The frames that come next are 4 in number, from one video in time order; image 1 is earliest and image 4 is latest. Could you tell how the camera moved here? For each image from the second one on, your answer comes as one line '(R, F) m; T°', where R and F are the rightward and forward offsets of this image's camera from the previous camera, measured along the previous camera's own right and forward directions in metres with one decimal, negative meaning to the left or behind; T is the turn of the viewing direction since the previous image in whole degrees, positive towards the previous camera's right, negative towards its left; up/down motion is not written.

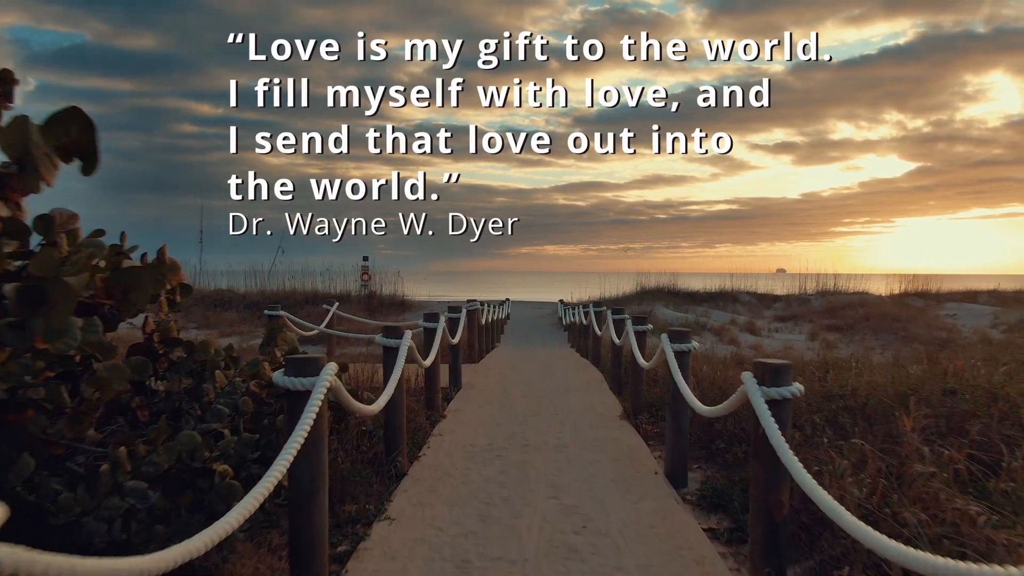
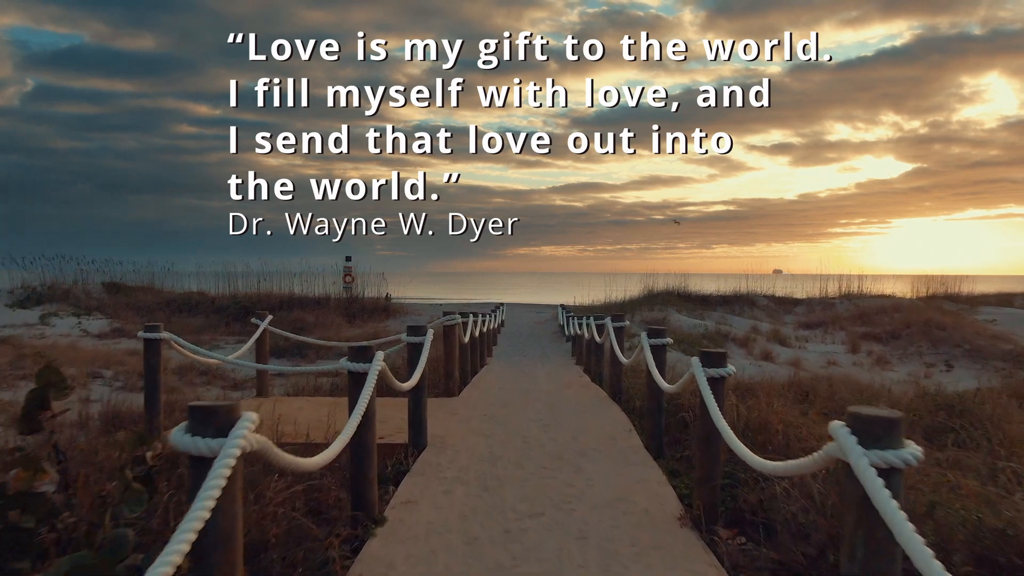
(+0.1, +2.5) m; 0°
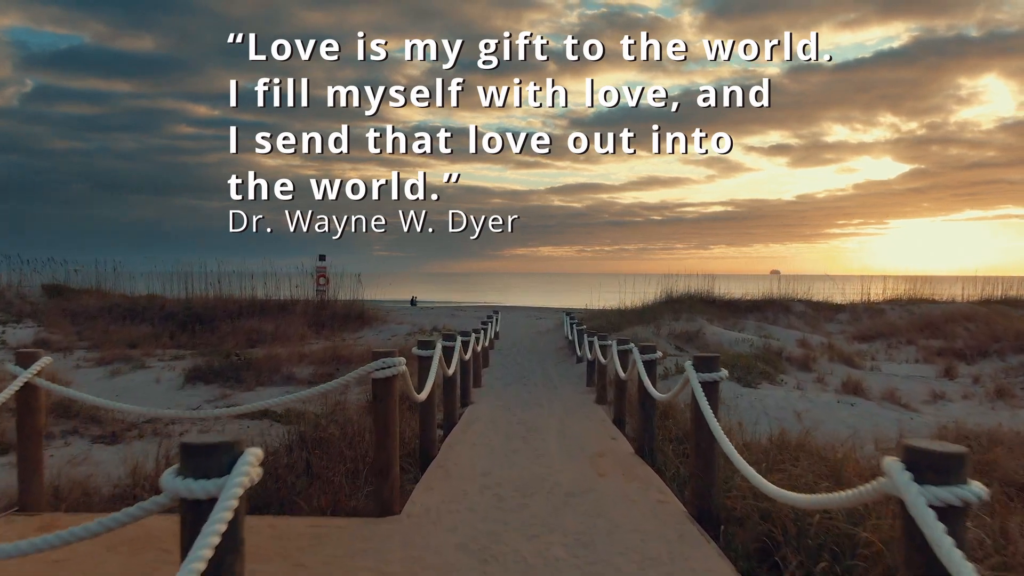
(+0.1, +3.5) m; 0°
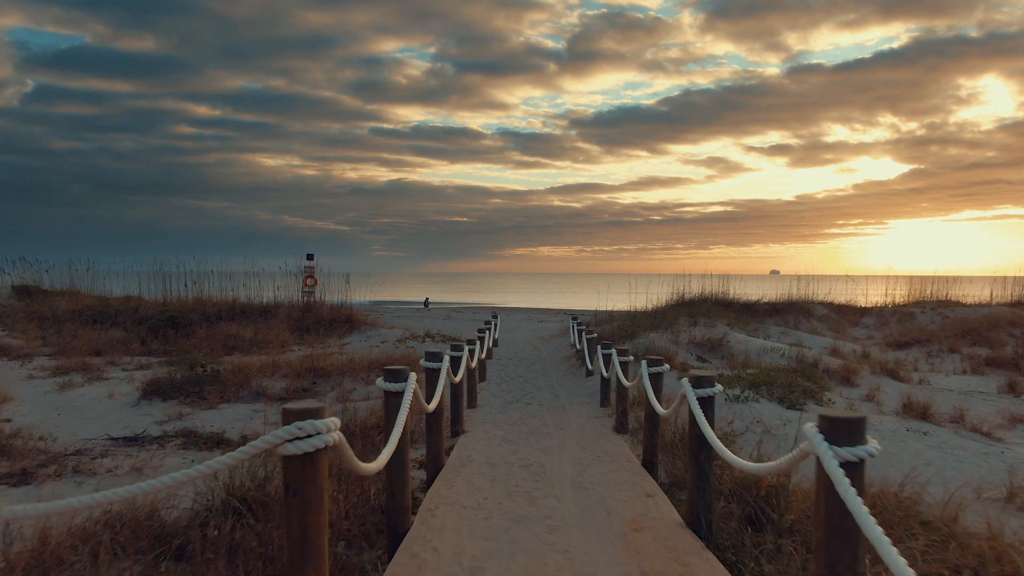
(0.0, +1.6) m; 0°
